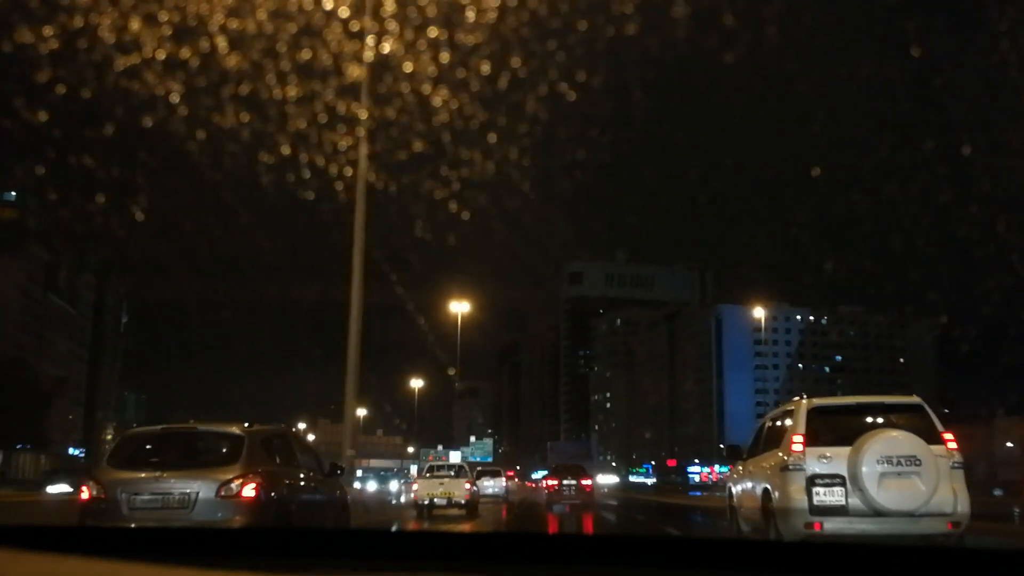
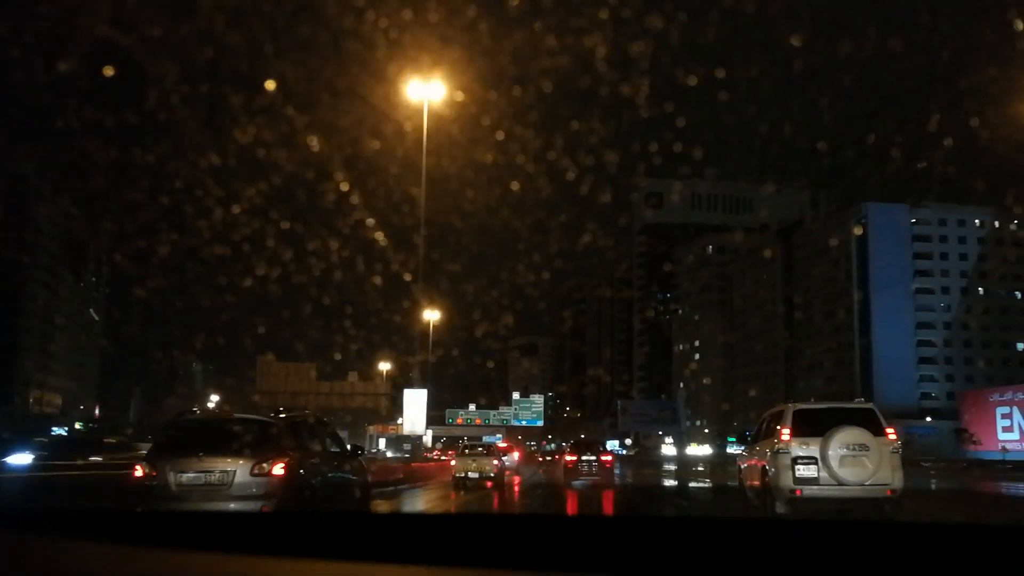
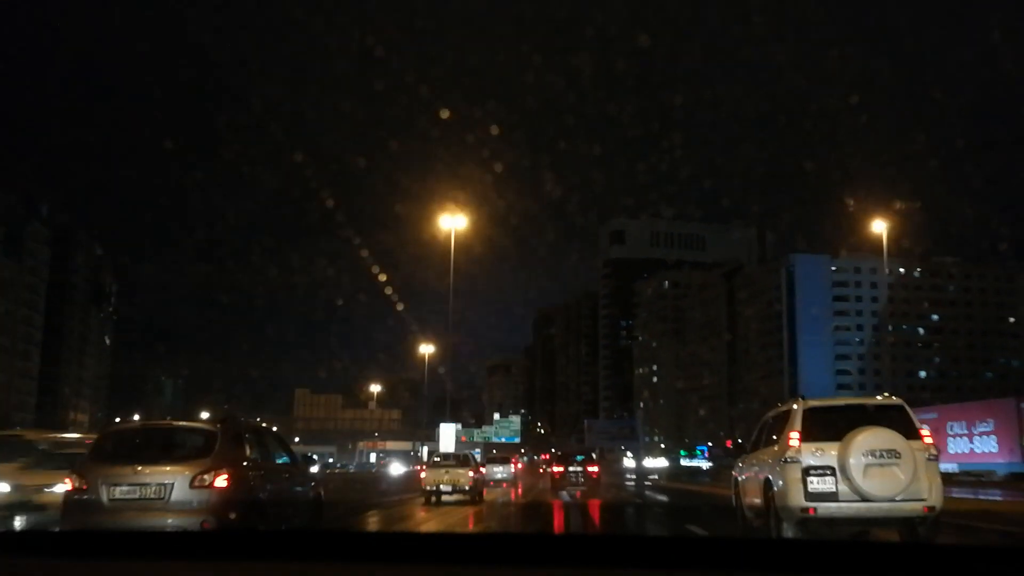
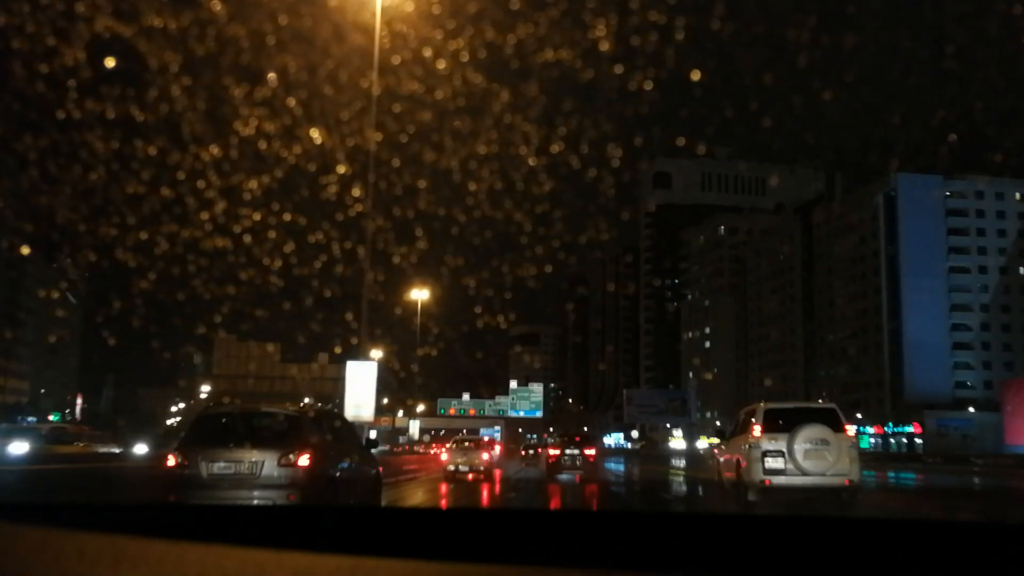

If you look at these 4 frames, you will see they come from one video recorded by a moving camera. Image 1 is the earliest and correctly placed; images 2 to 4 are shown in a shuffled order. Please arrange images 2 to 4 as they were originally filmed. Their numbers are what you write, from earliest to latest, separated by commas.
3, 2, 4
